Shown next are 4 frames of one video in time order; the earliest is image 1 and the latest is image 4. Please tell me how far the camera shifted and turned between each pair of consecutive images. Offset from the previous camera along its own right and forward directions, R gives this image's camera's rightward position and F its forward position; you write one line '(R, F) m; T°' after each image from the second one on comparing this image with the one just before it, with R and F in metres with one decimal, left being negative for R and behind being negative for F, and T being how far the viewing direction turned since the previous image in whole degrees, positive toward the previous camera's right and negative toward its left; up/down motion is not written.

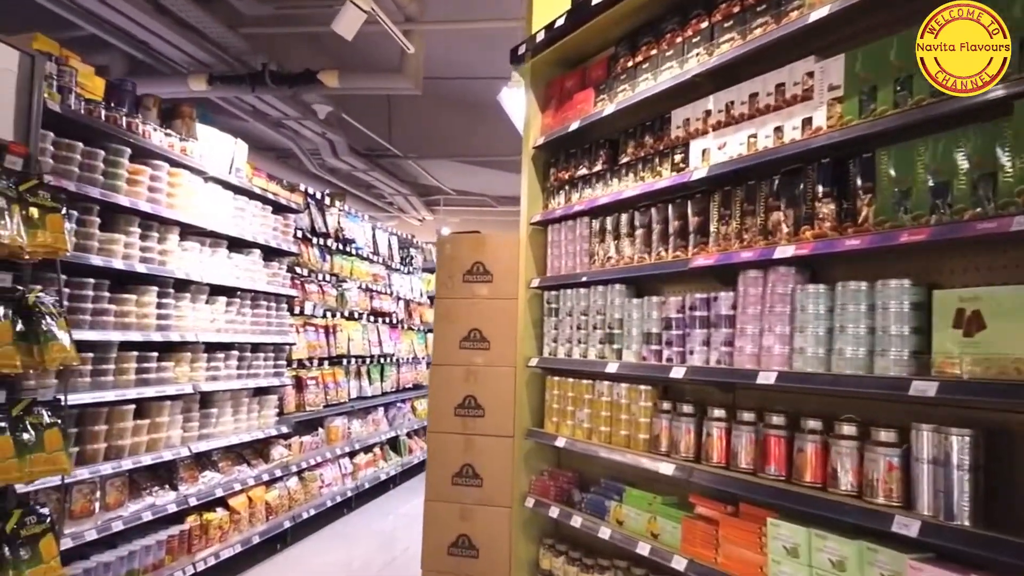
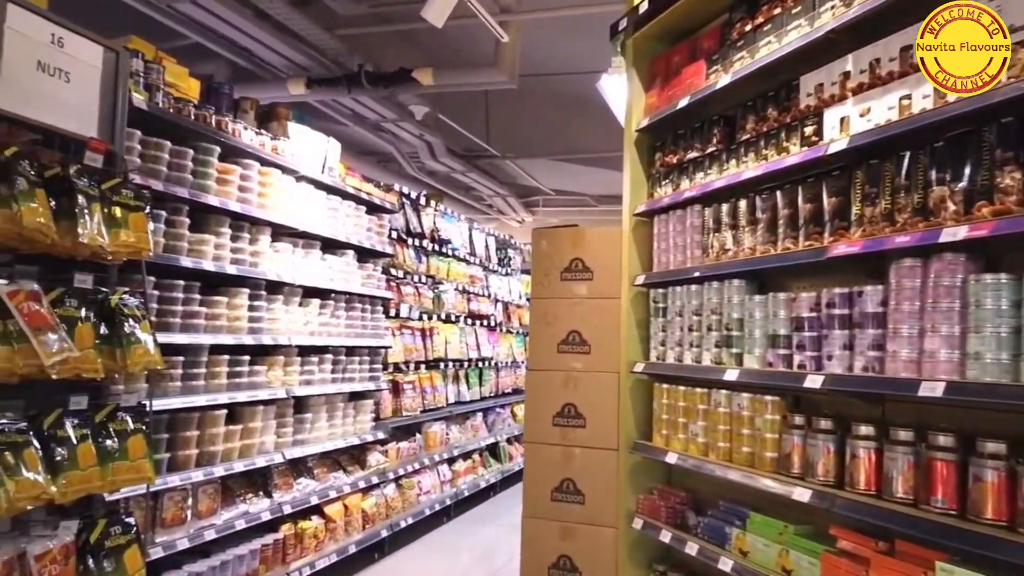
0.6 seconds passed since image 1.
(0.0, +0.3) m; -8°
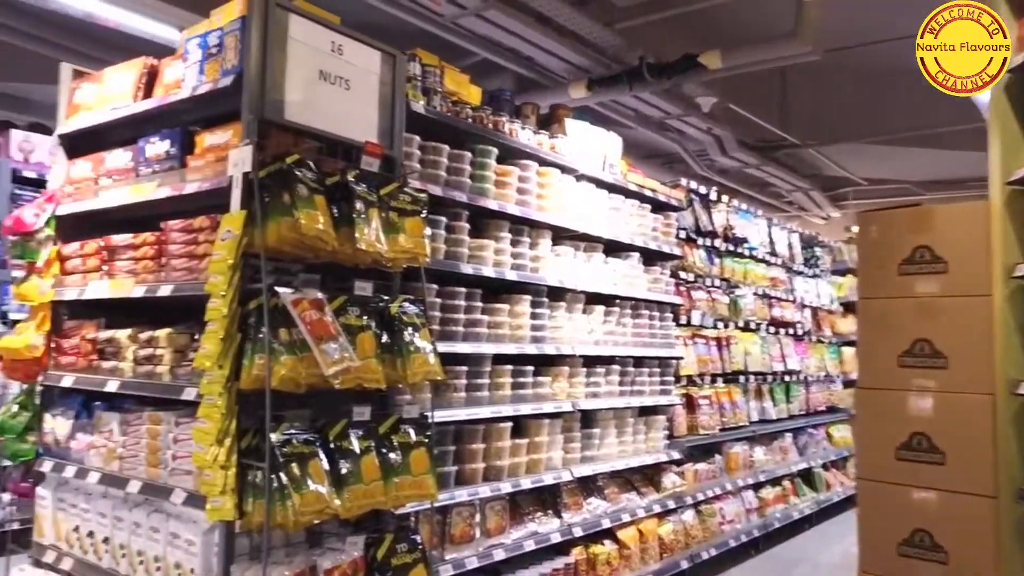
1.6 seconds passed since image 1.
(-0.1, +0.4) m; -22°
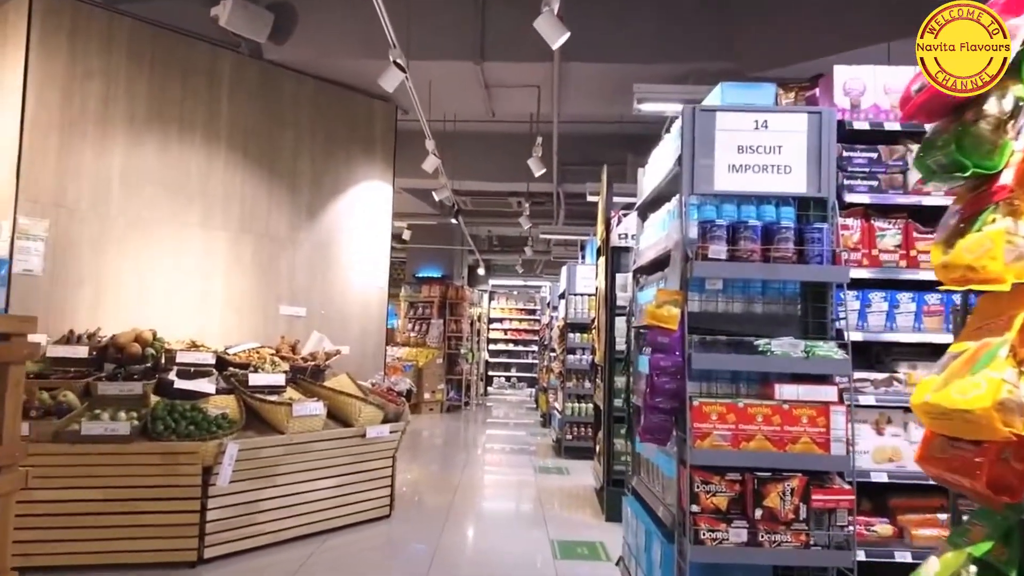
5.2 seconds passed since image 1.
(-1.2, +1.5) m; -54°
